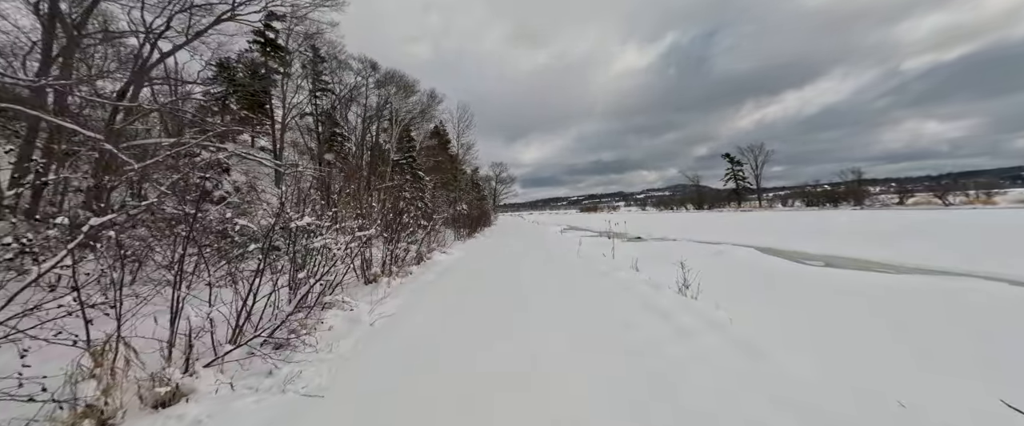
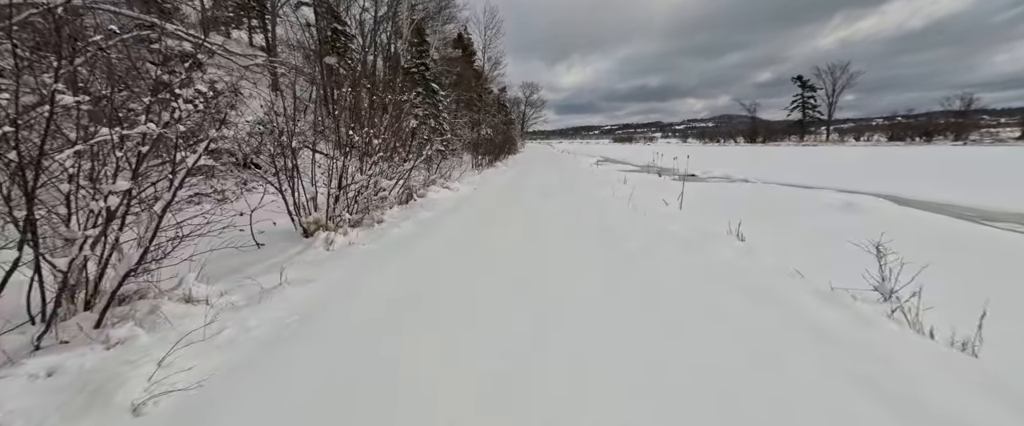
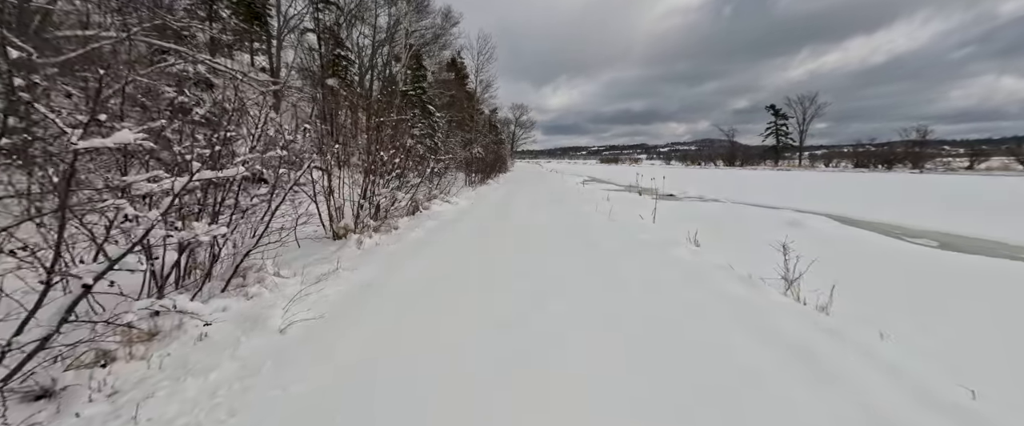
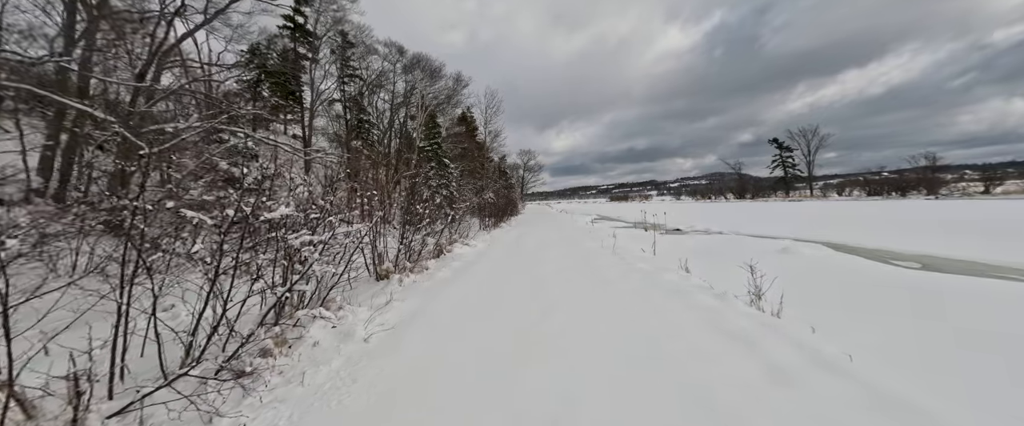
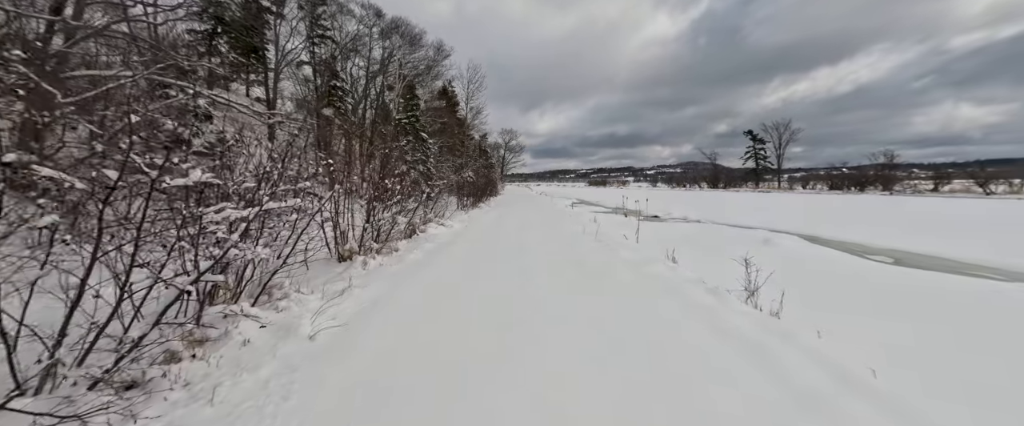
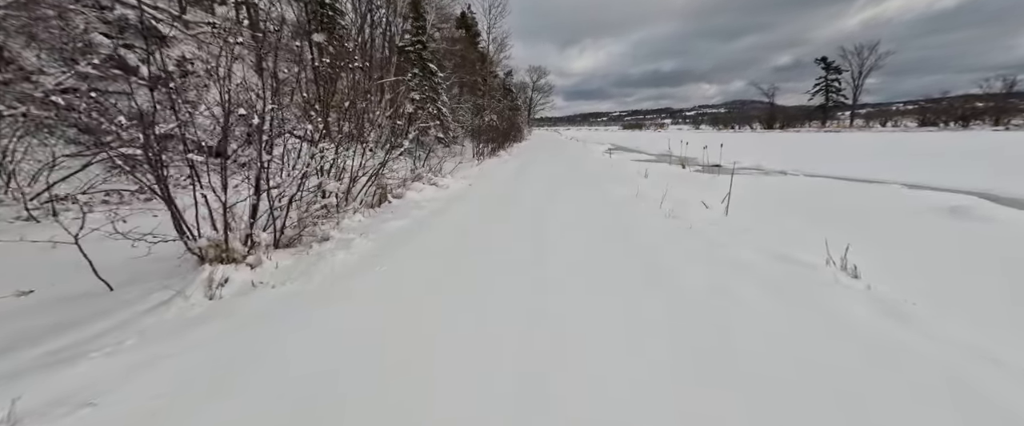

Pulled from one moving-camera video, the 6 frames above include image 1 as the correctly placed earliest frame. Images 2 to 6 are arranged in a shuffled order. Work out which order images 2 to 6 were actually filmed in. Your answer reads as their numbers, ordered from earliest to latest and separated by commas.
4, 5, 3, 2, 6
